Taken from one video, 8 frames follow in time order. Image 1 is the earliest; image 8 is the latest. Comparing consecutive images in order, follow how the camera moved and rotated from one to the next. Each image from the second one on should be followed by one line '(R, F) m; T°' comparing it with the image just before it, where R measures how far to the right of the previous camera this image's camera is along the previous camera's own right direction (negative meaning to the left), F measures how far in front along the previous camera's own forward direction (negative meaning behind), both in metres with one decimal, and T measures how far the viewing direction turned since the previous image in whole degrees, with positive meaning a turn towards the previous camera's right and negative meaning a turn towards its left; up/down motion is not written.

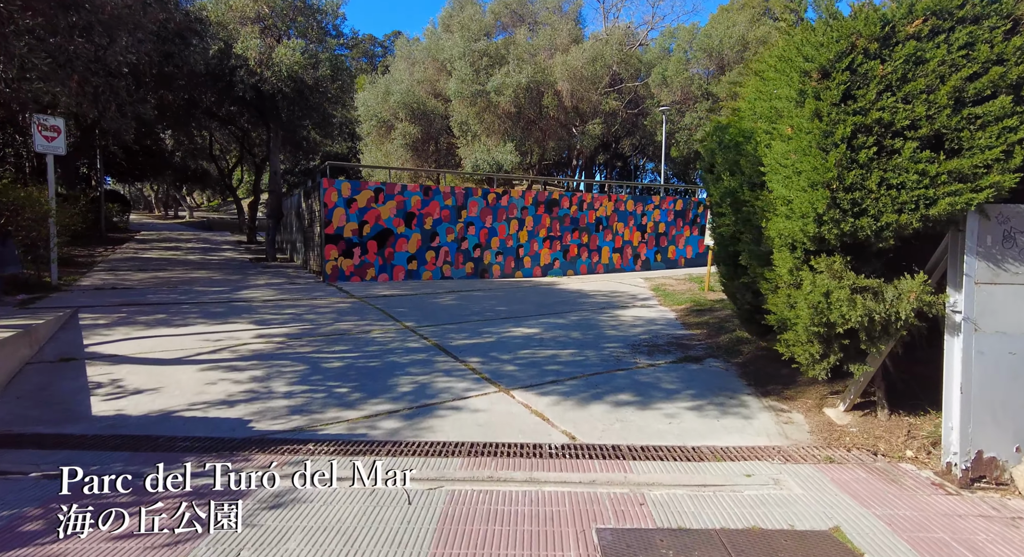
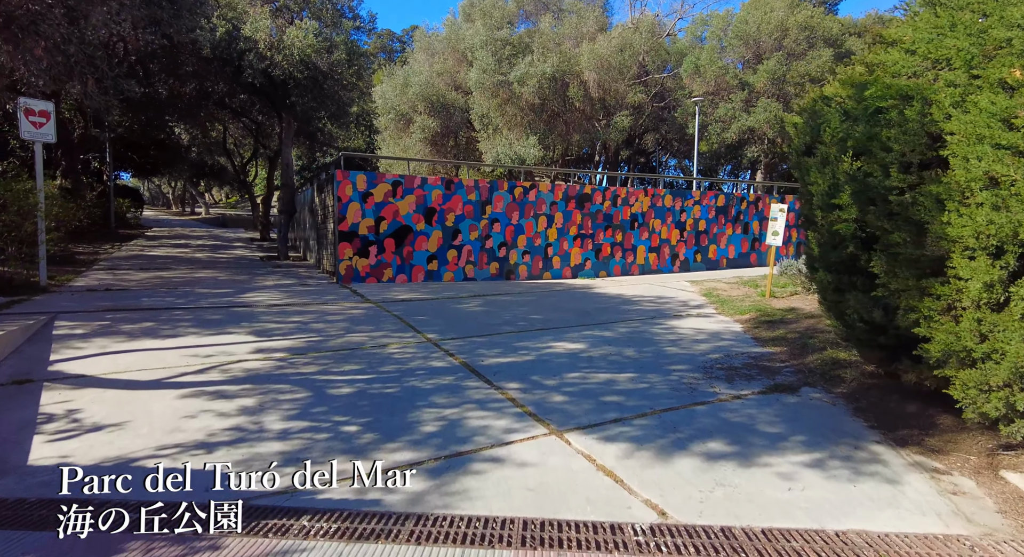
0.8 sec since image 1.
(-0.3, +1.2) m; -2°
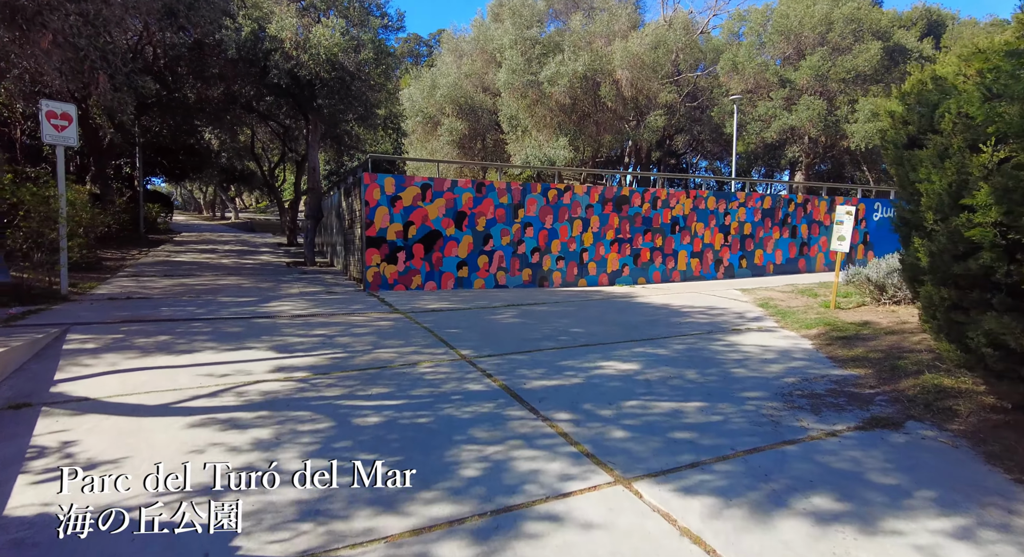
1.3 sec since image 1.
(-0.2, +0.7) m; -2°
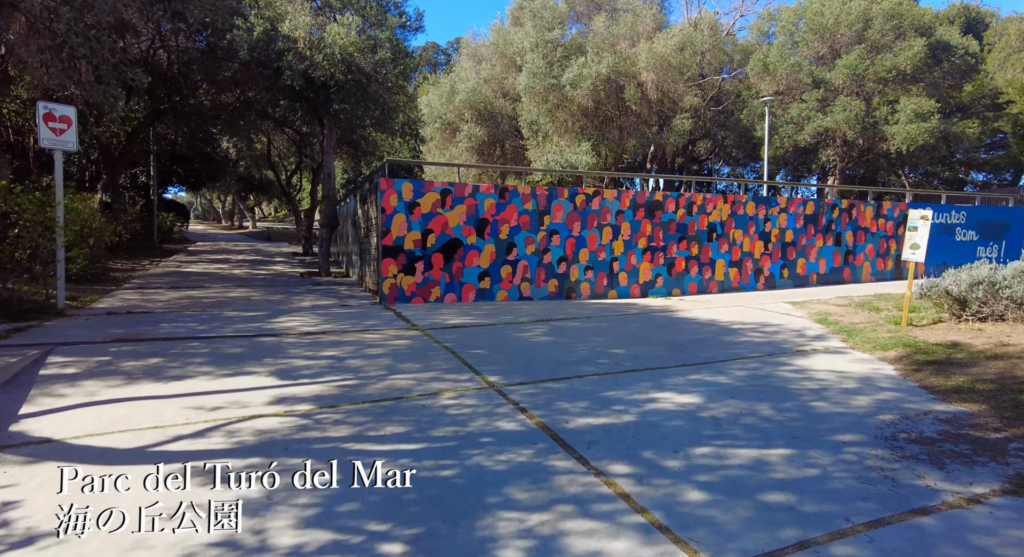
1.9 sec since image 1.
(-0.2, +0.8) m; -2°
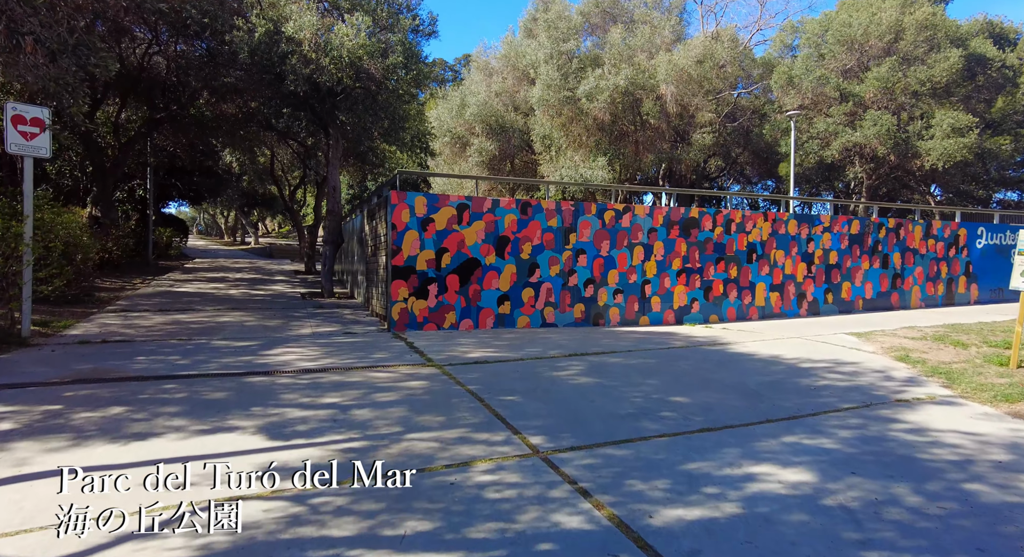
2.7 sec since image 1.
(-0.3, +1.1) m; 0°
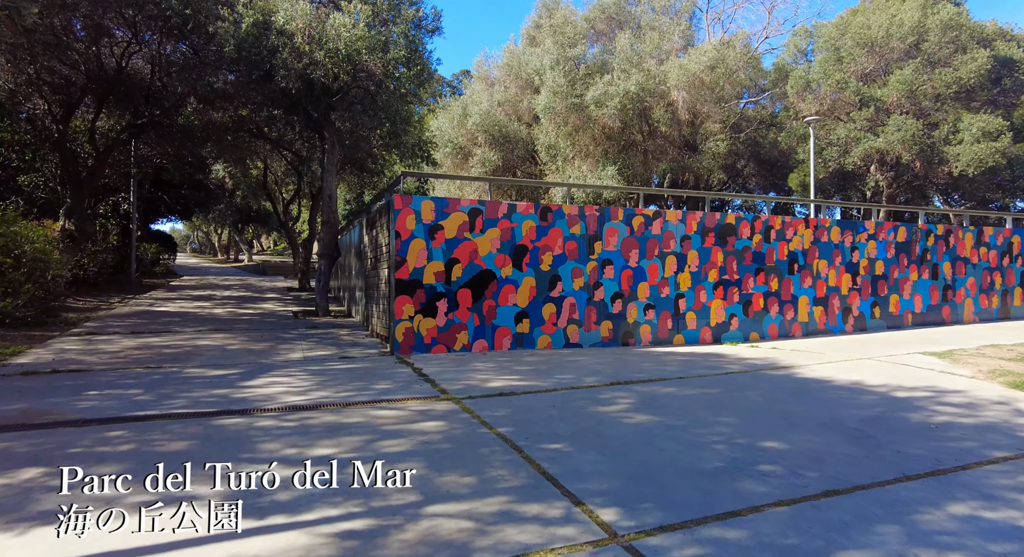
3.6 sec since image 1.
(-0.3, +1.2) m; 0°
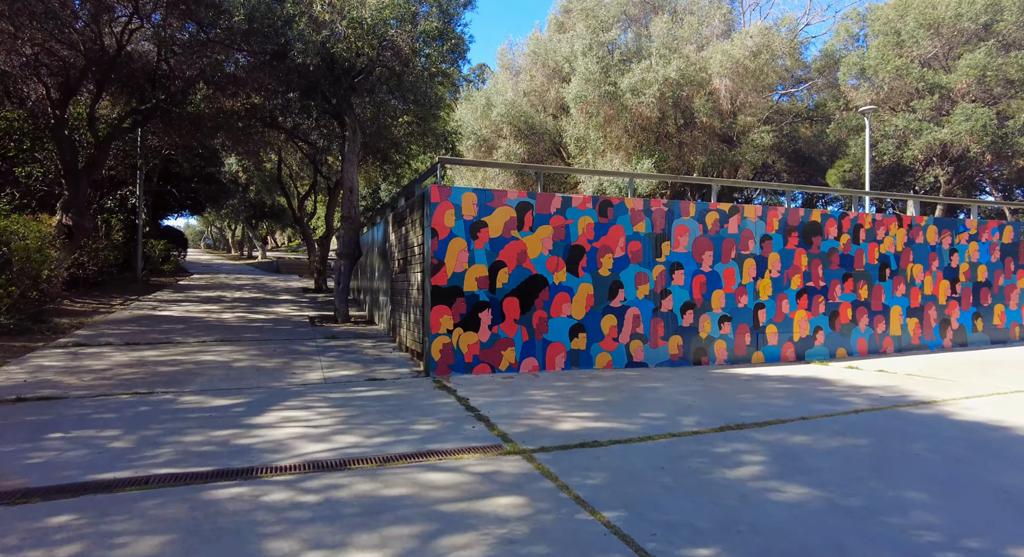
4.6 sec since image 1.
(-0.5, +1.4) m; -1°
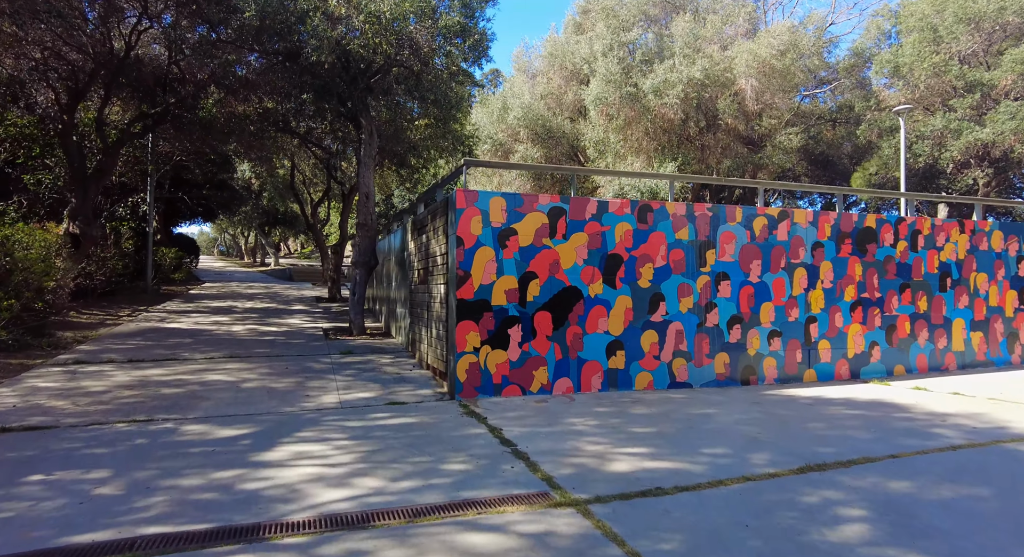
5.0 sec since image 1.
(-0.2, +0.7) m; -1°
